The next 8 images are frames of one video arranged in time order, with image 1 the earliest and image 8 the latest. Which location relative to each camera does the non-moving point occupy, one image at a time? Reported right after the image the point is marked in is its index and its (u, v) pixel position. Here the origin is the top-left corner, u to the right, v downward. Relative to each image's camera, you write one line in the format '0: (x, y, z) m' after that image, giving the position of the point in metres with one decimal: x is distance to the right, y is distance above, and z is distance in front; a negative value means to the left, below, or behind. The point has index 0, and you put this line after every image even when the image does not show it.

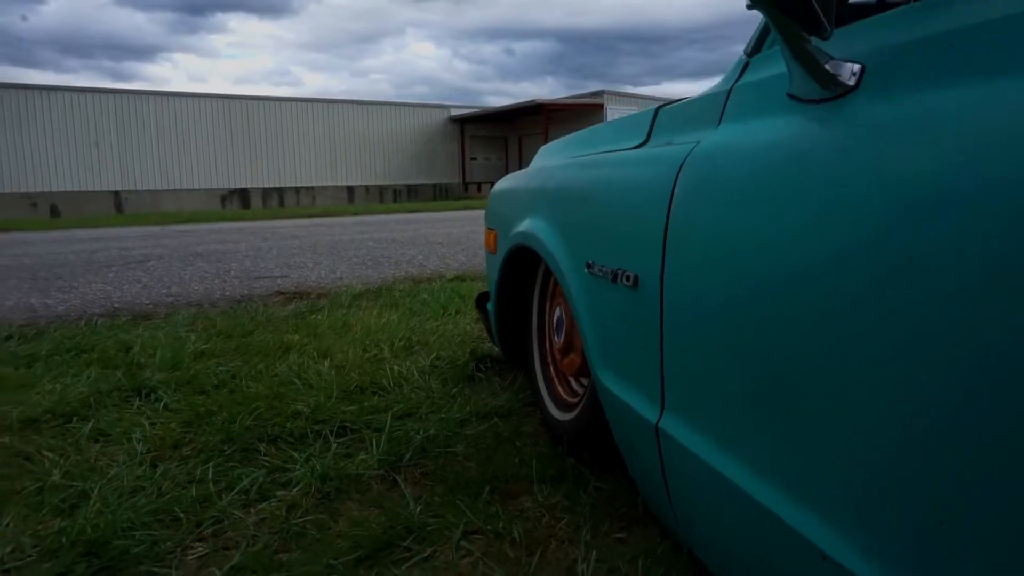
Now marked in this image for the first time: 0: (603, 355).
0: (+0.3, -0.2, +1.9) m
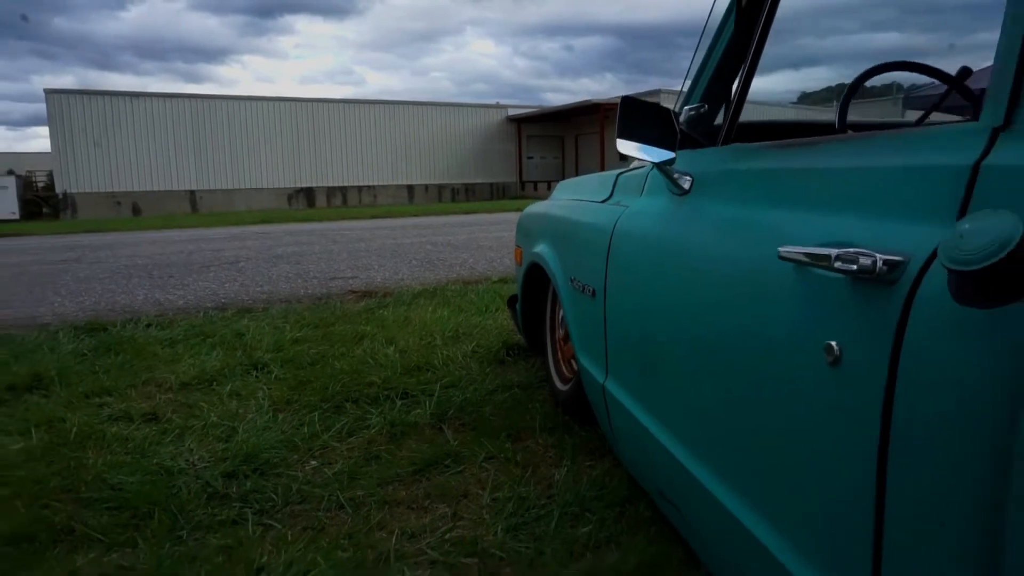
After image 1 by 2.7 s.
0: (+0.3, -0.2, +2.9) m
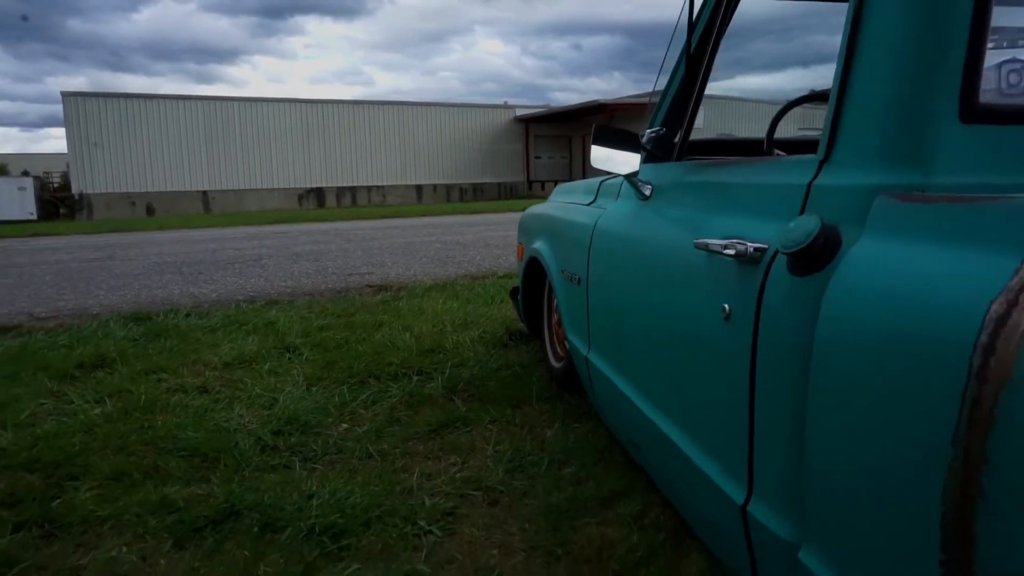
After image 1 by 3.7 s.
0: (+0.3, -0.2, +3.4) m
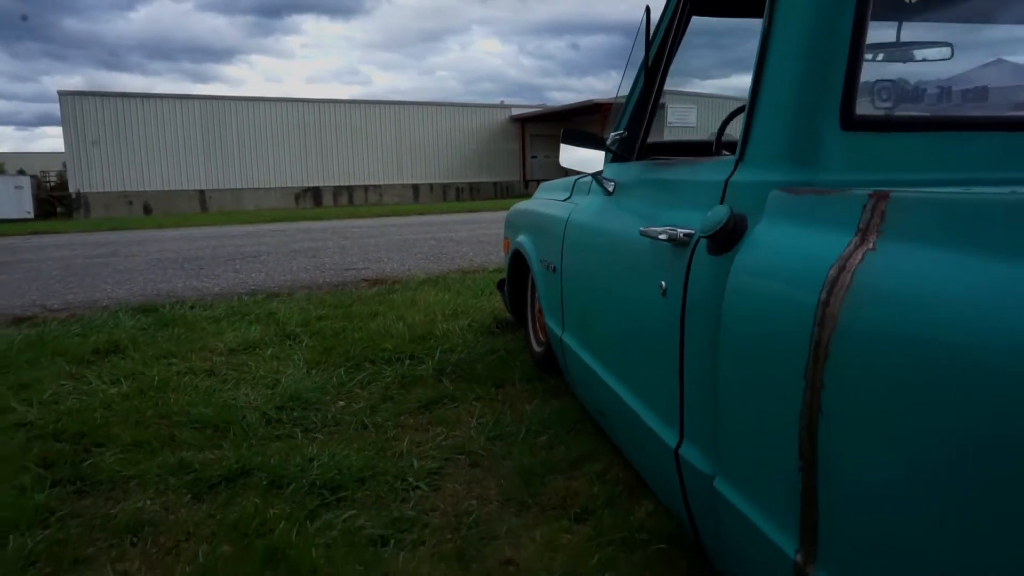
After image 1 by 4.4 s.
0: (+0.2, -0.1, +3.7) m
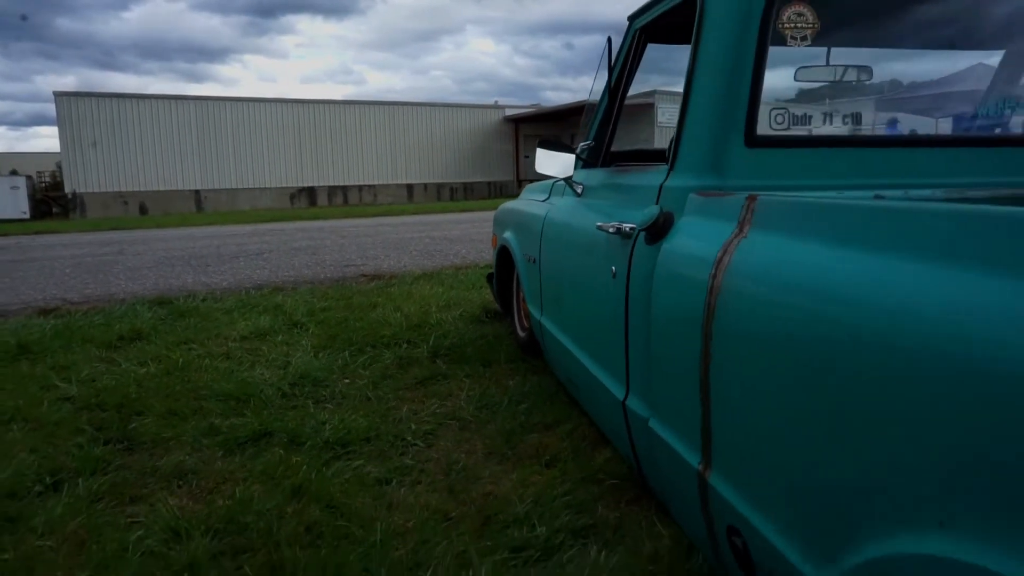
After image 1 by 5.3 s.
0: (+0.1, -0.1, +4.2) m
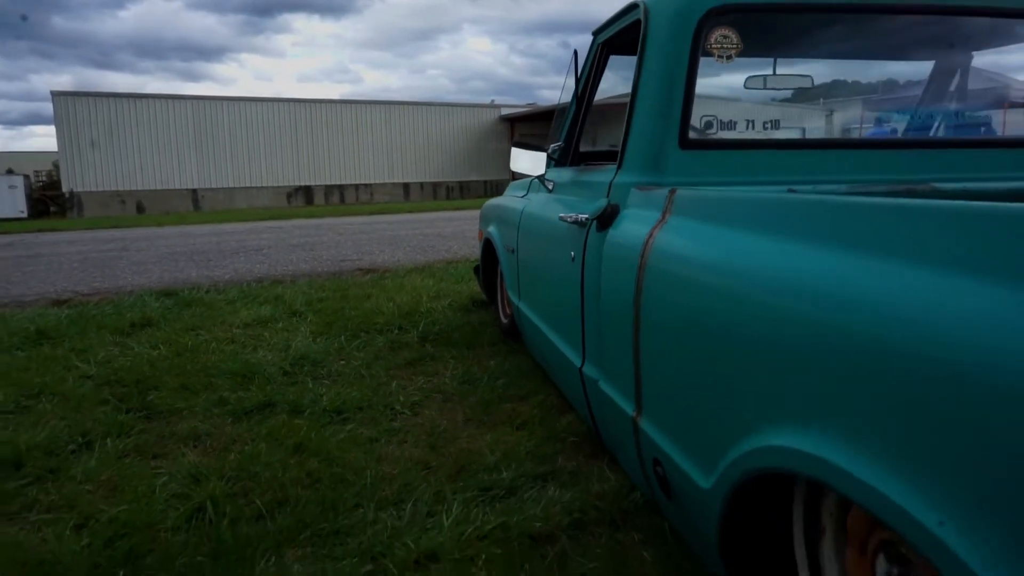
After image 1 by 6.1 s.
0: (0.0, 0.0, +4.6) m
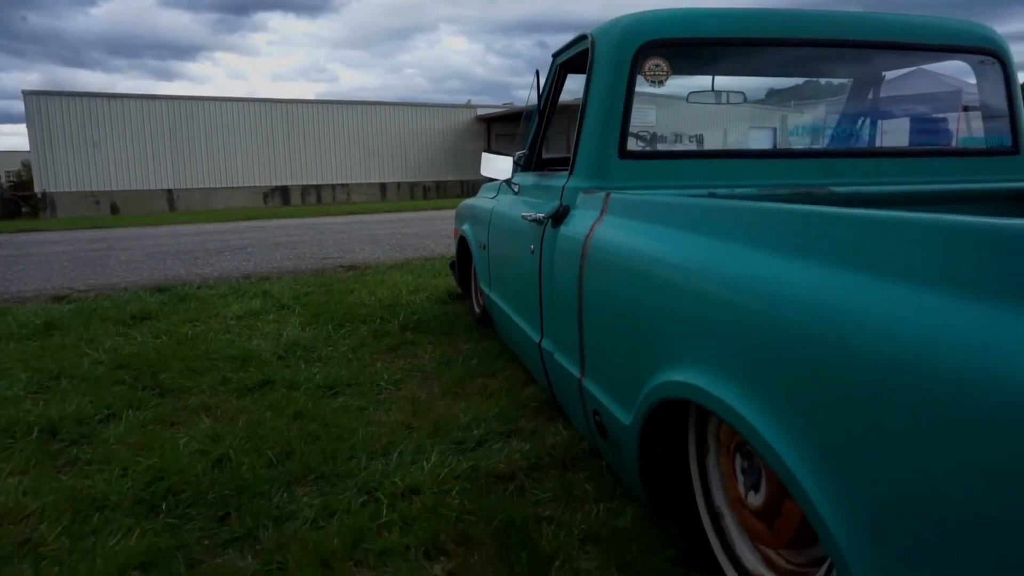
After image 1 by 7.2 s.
0: (-0.2, +0.1, +5.1) m
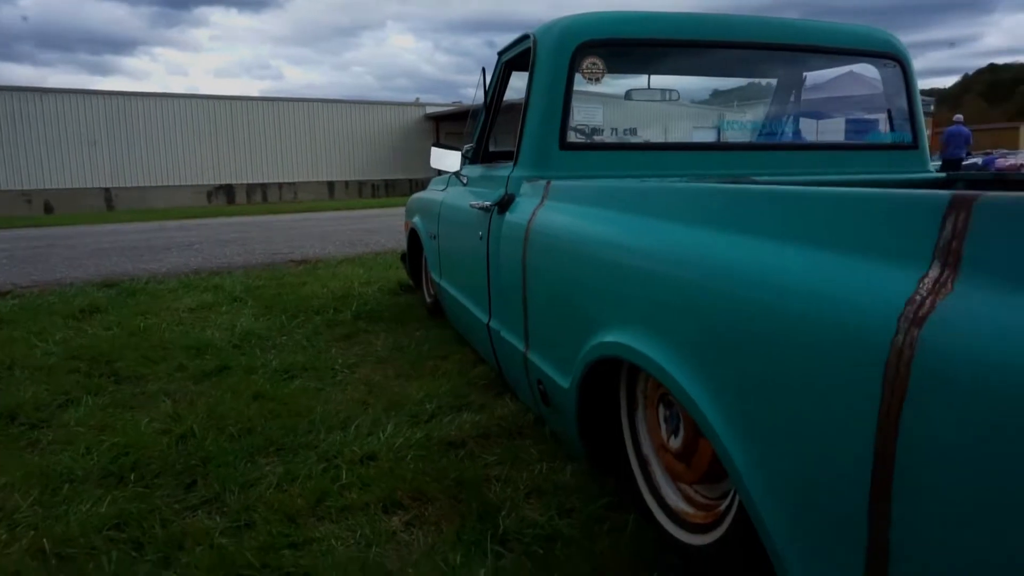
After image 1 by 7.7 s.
0: (-0.6, +0.1, +5.3) m
